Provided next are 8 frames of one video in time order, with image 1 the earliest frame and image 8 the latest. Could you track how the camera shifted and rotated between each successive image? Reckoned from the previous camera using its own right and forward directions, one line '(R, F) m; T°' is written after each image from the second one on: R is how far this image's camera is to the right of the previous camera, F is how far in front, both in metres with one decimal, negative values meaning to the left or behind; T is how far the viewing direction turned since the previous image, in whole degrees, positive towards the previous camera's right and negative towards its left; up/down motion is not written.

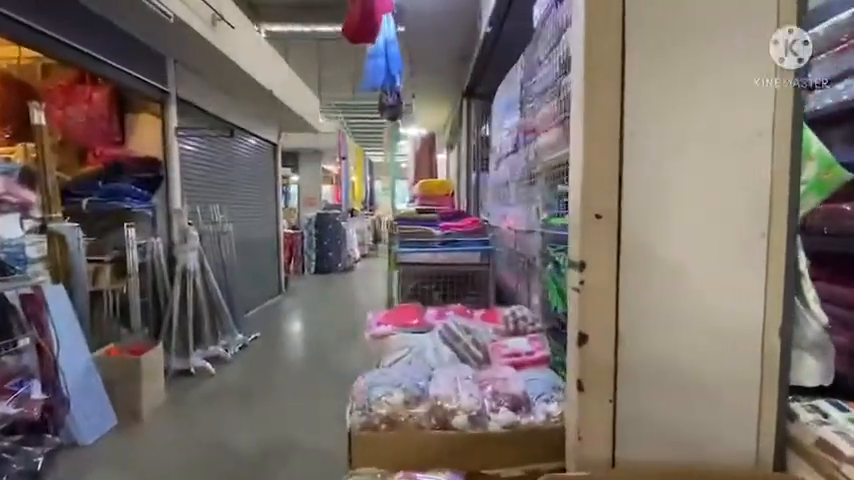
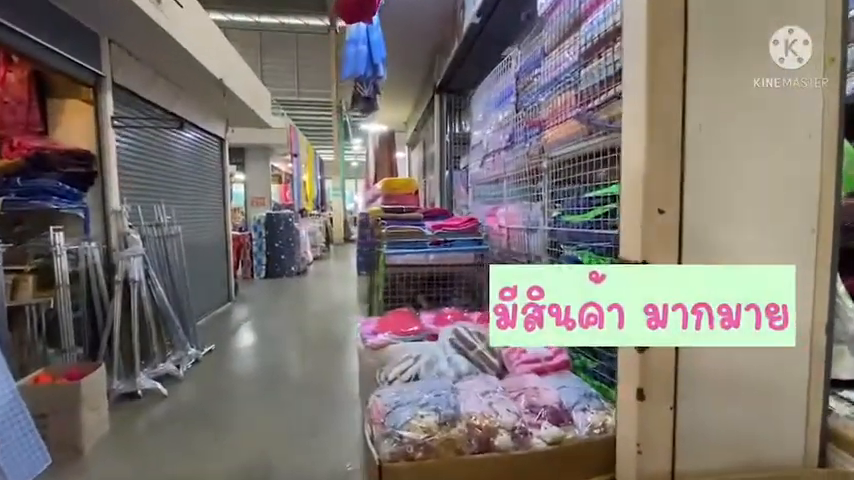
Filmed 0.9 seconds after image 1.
(-0.3, +0.2) m; +7°
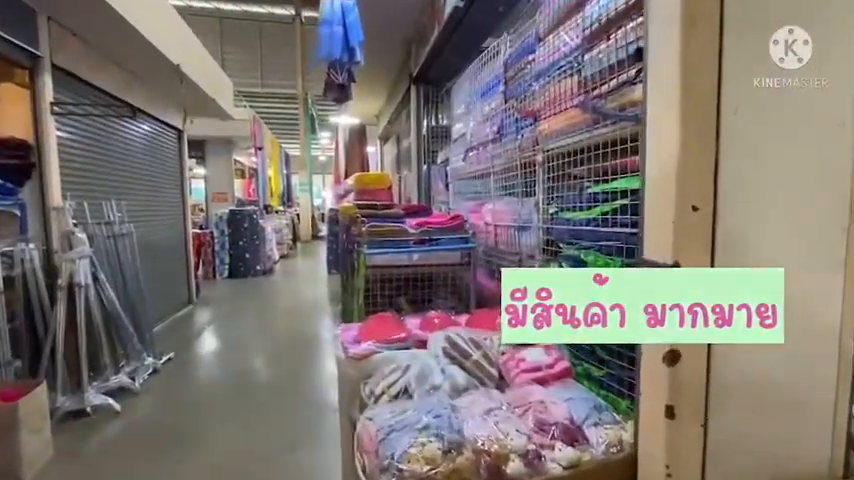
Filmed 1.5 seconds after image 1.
(-0.1, +0.2) m; +4°
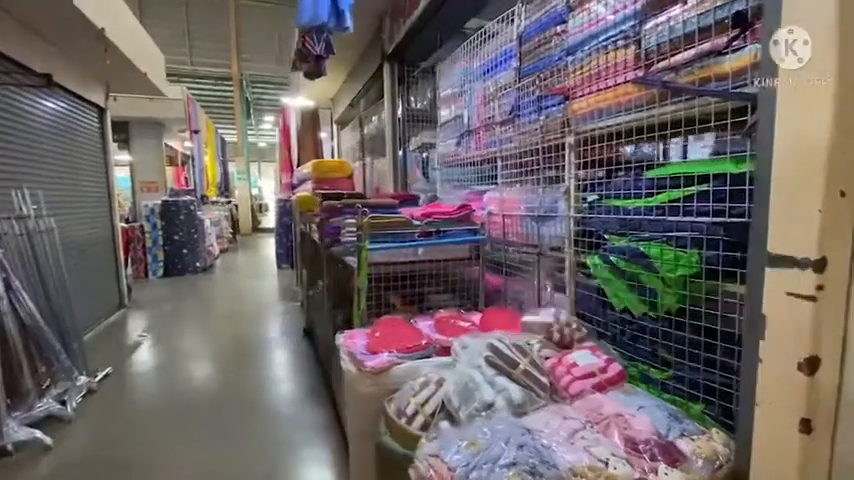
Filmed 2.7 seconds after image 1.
(-0.3, +0.2) m; +8°
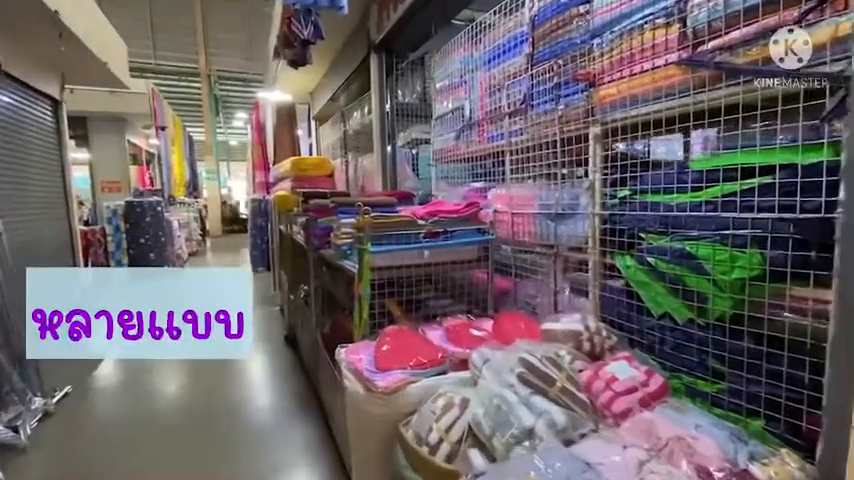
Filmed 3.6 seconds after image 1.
(-0.1, +0.2) m; +4°
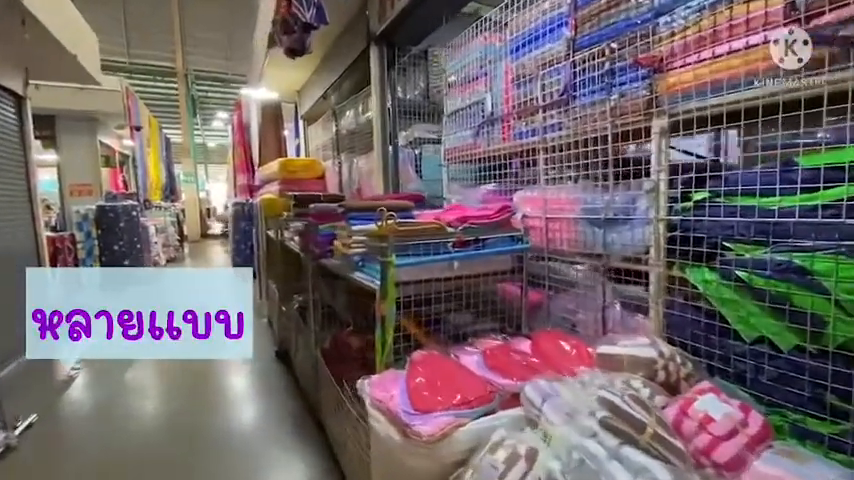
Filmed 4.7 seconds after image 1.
(-0.2, +0.2) m; +3°
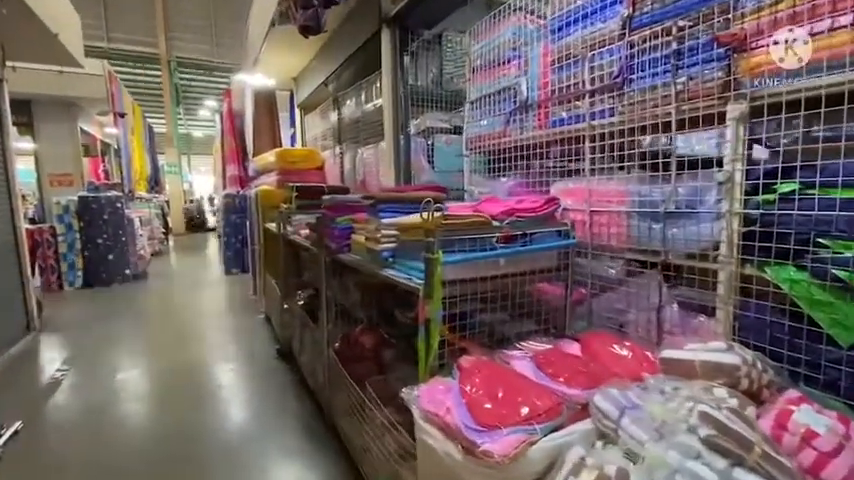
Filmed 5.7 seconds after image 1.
(-0.2, +0.1) m; +2°
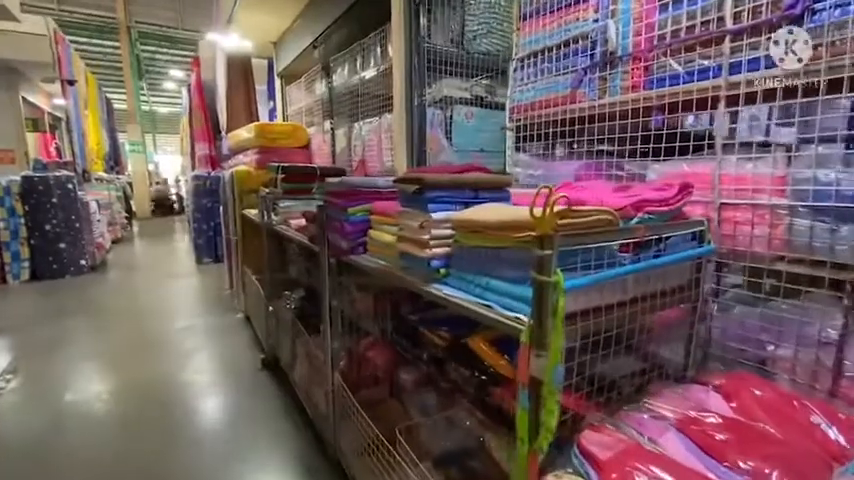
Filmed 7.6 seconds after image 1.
(-0.3, +0.5) m; +3°
